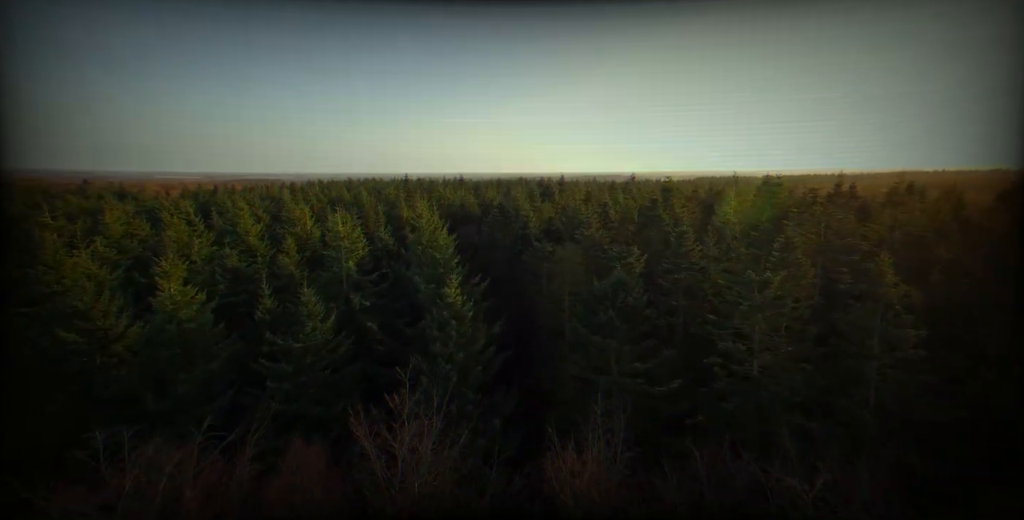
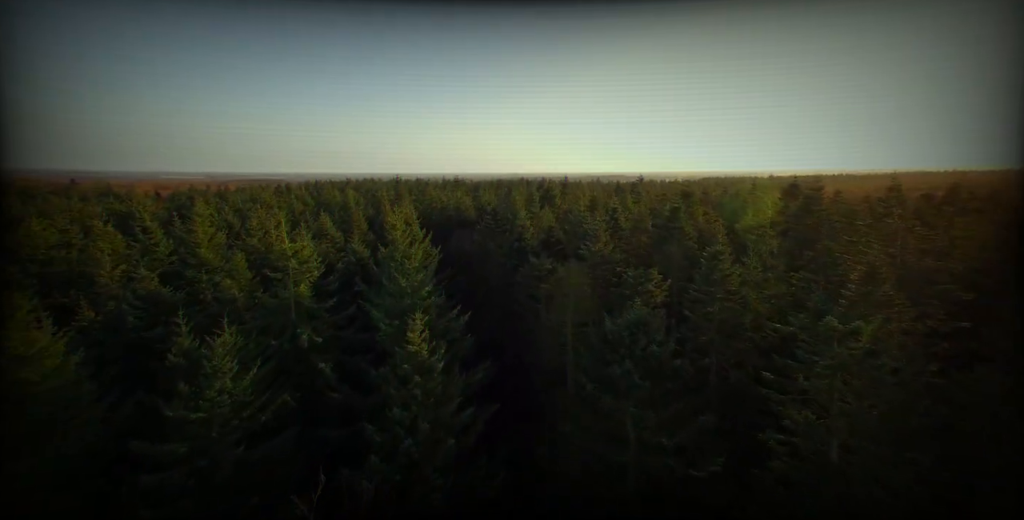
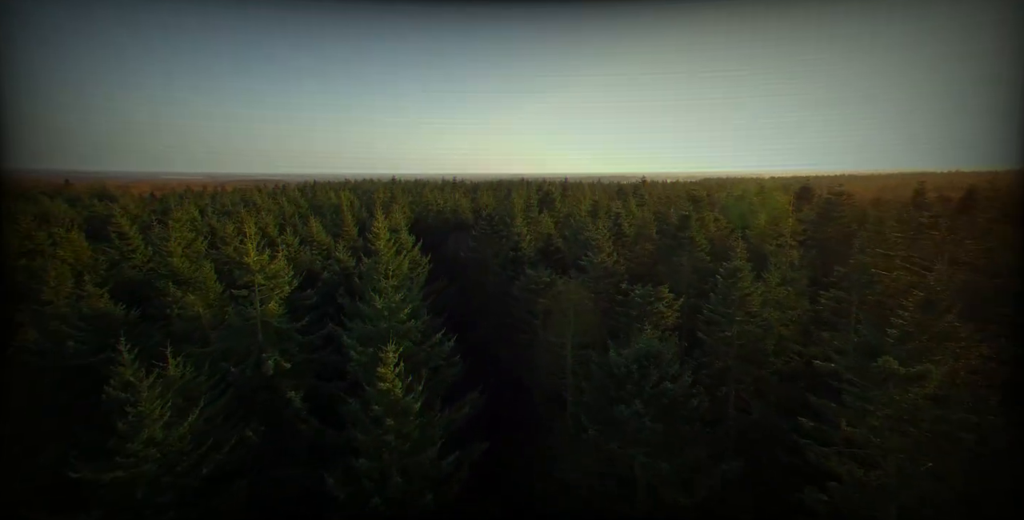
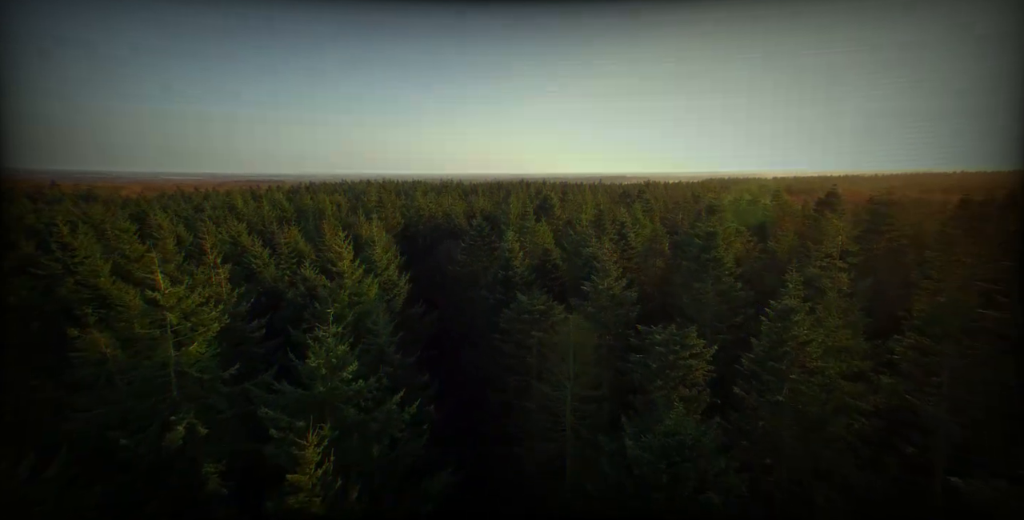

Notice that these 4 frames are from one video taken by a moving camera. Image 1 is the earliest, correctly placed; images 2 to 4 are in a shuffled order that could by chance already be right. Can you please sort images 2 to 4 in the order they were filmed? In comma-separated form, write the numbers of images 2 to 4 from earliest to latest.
2, 3, 4
